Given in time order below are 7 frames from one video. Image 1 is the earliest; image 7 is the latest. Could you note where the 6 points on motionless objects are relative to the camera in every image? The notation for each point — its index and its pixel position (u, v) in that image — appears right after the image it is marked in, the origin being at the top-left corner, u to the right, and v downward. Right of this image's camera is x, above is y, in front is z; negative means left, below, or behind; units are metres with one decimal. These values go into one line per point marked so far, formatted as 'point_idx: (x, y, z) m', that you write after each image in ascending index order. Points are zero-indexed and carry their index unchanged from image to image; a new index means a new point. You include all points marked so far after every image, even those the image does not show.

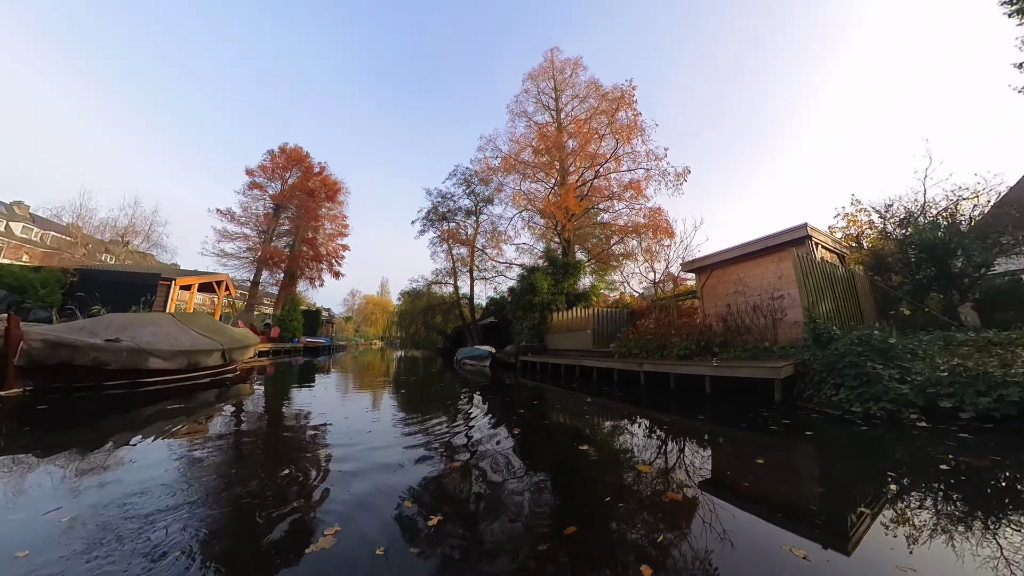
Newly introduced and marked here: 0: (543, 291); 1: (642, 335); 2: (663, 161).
0: (+0.7, -0.1, +12.0) m
1: (+2.4, -0.9, +7.6) m
2: (+5.5, +4.9, +15.0) m
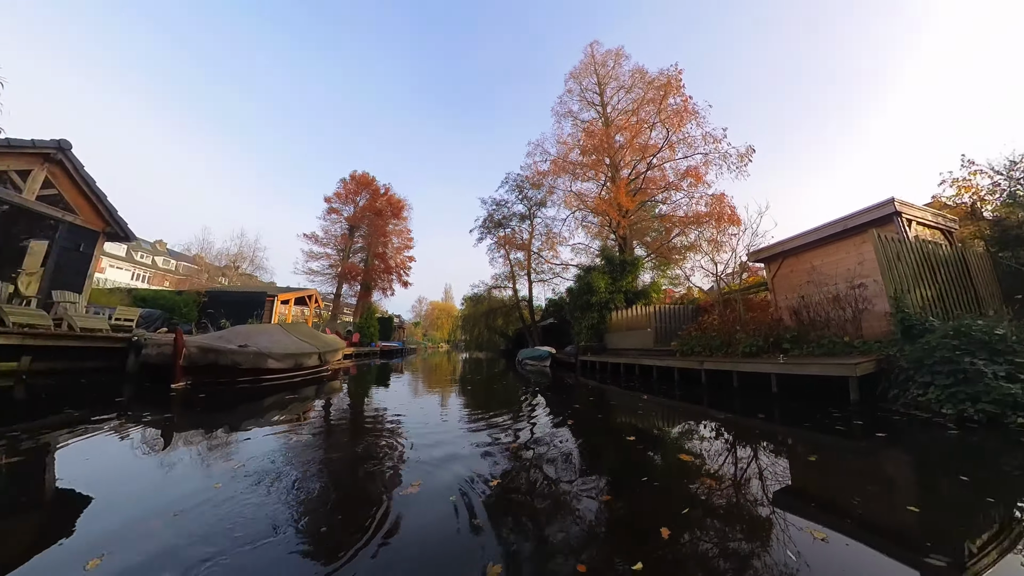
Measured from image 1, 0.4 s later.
0: (+2.4, -0.1, +11.8) m
1: (+3.4, -0.8, +7.1) m
2: (+7.4, +5.2, +14.0) m
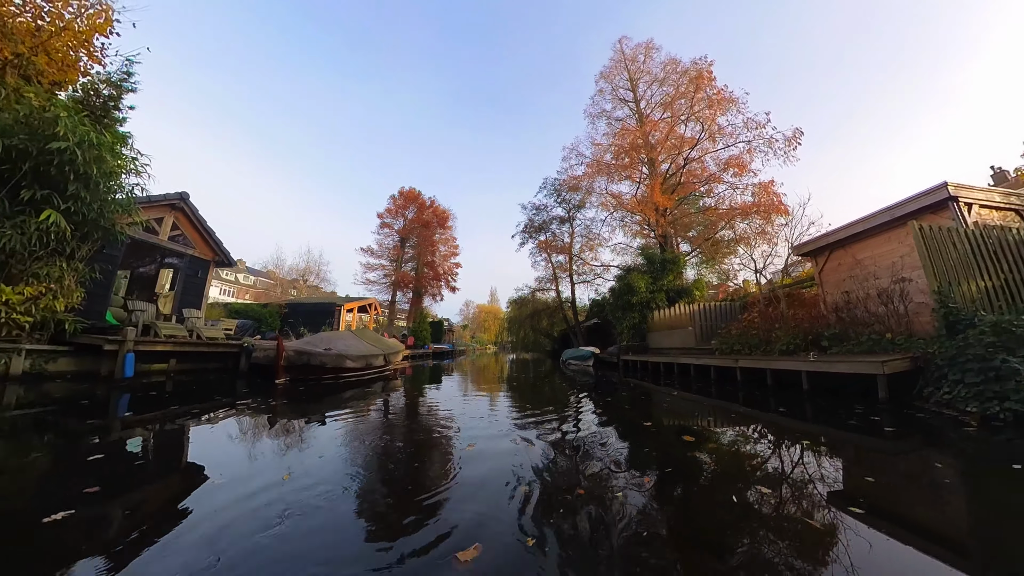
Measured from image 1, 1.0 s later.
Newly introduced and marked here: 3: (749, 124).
0: (+3.6, -0.1, +11.8) m
1: (+4.1, -0.7, +7.1) m
2: (+8.6, +5.4, +13.4) m
3: (+8.1, +5.5, +13.6) m
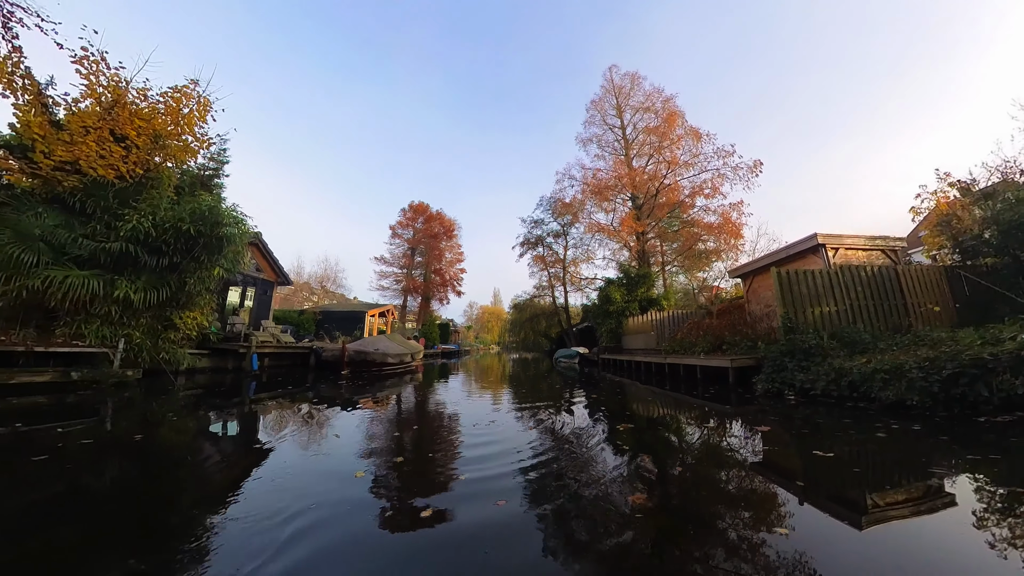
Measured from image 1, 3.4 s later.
0: (+3.6, -0.4, +13.8) m
1: (+4.0, -1.1, +9.1) m
2: (+8.5, +5.1, +15.4) m
3: (+8.0, +5.2, +15.5) m
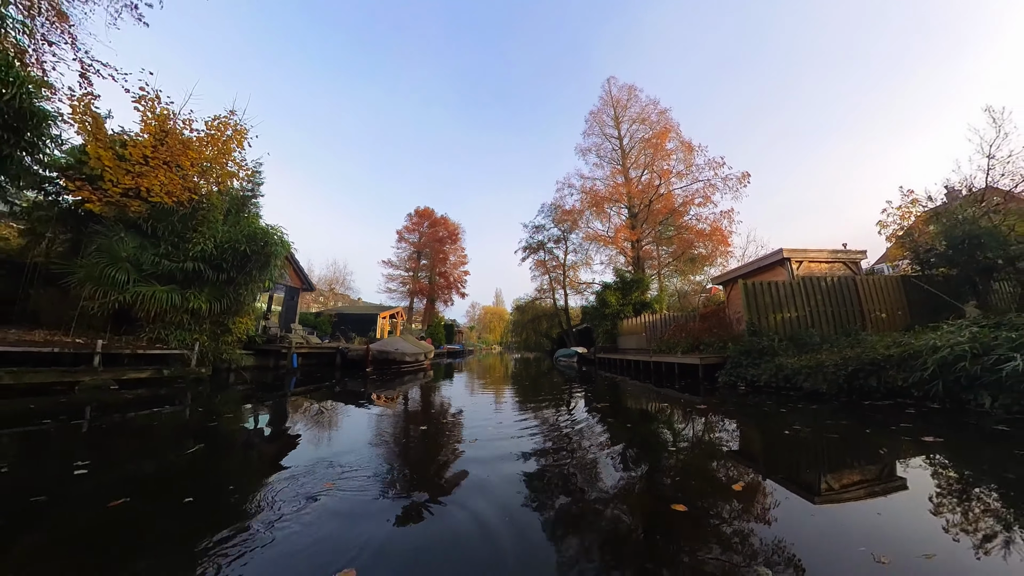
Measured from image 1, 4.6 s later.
0: (+3.7, -0.6, +14.7) m
1: (+4.1, -1.2, +10.0) m
2: (+8.6, +4.9, +16.3) m
3: (+8.1, +5.1, +16.5) m
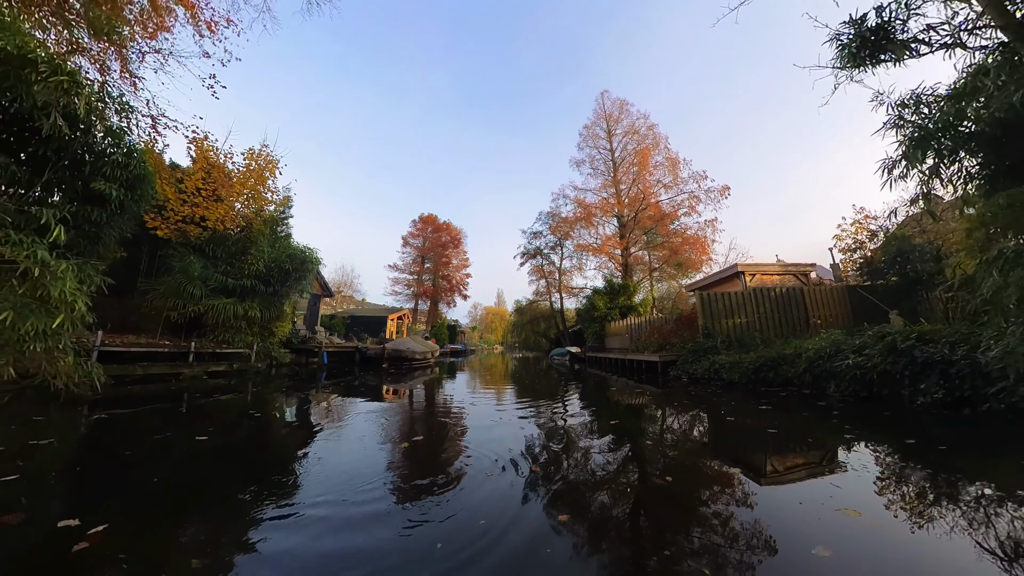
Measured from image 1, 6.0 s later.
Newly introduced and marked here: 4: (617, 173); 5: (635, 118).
0: (+3.6, -0.8, +16.1) m
1: (+4.0, -1.4, +11.4) m
2: (+8.5, +4.7, +17.6) m
3: (+8.1, +4.9, +17.8) m
4: (+5.1, +5.6, +19.7) m
5: (+6.0, +8.3, +19.7) m
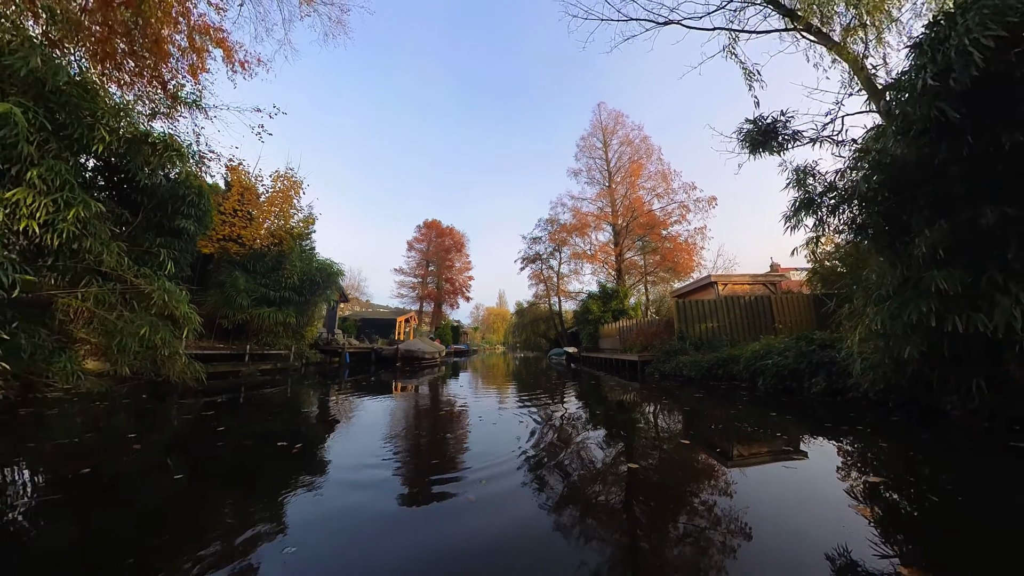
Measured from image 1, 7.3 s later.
0: (+3.6, -1.0, +17.2) m
1: (+3.9, -1.6, +12.5) m
2: (+8.6, +4.6, +18.7) m
3: (+8.1, +4.7, +18.9) m
4: (+5.2, +5.5, +20.8) m
5: (+6.0, +8.1, +20.8) m
